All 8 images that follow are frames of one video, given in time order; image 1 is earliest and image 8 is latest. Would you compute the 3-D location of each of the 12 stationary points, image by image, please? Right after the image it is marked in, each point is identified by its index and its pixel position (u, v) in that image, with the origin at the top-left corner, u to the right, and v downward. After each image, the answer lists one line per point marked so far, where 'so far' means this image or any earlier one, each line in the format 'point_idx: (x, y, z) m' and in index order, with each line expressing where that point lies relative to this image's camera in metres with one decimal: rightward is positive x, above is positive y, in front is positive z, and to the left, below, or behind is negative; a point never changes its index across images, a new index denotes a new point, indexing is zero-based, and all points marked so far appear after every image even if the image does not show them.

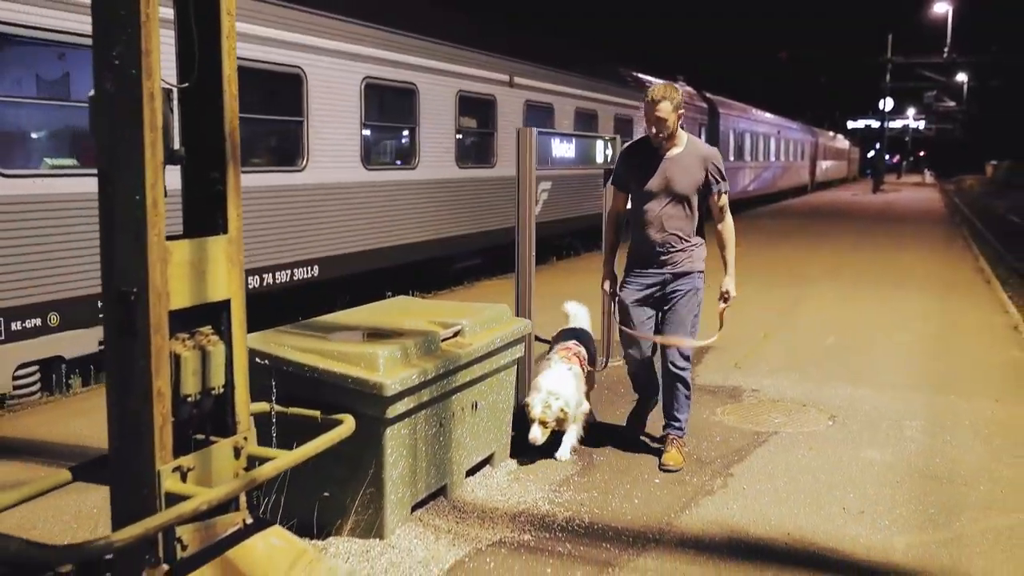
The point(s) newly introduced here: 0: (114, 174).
0: (-1.1, +0.3, +2.8) m
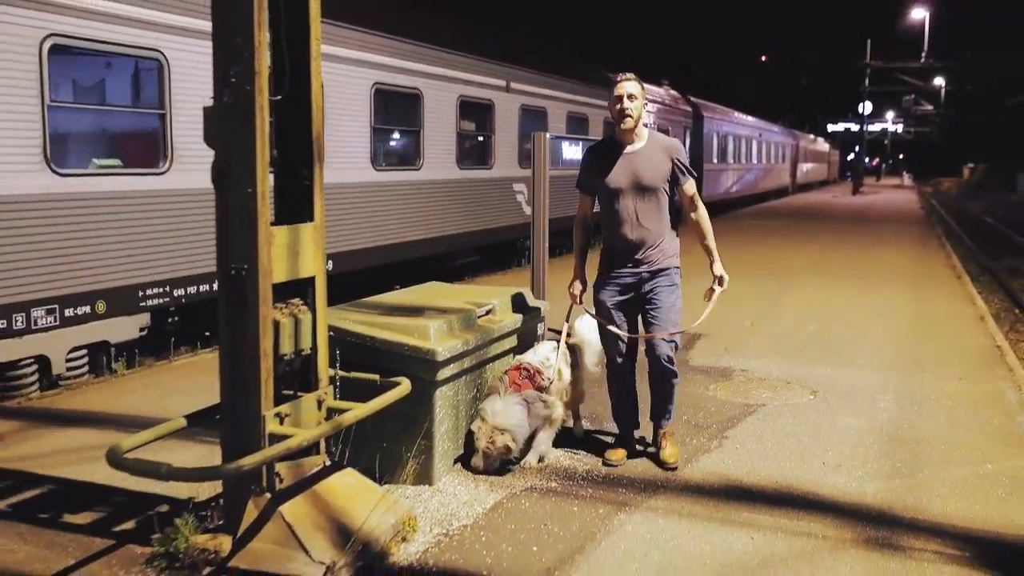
0: (-0.9, +0.4, +3.4) m
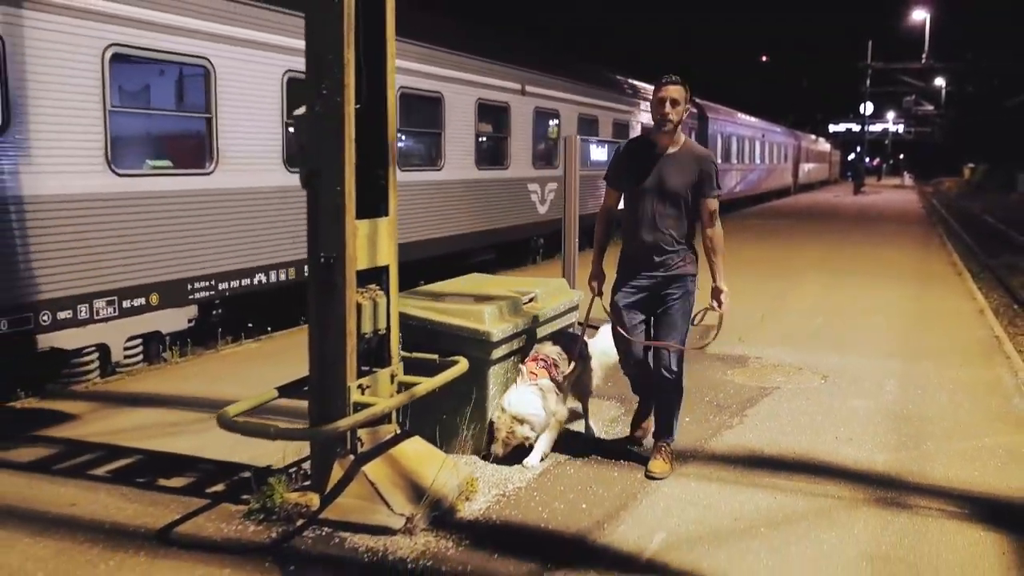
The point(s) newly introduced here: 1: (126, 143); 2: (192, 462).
0: (-0.7, +0.5, +3.9) m
1: (-2.8, +1.1, +7.5) m
2: (-1.5, -0.8, +4.8) m
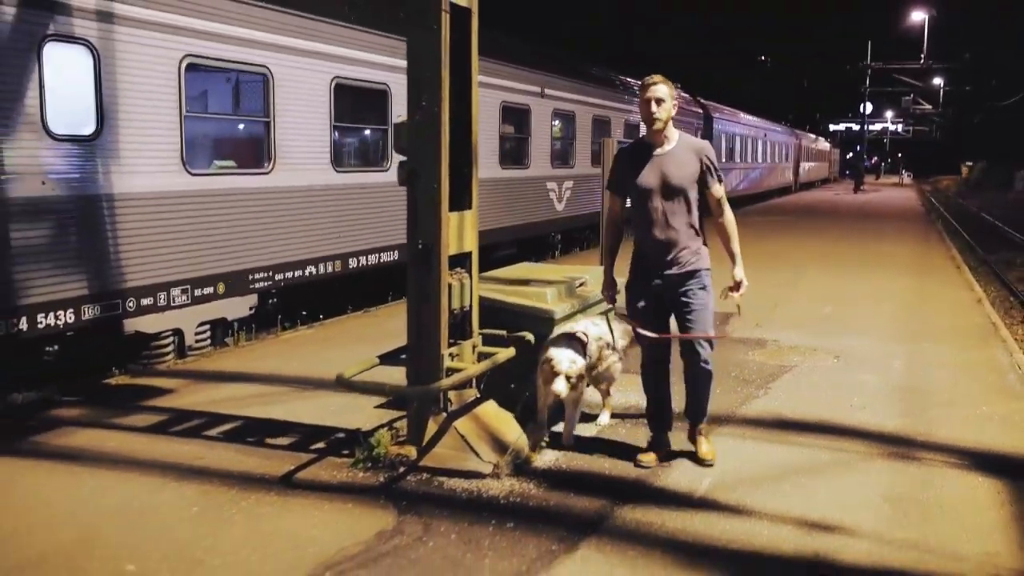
0: (-0.4, +0.5, +4.6) m
1: (-2.5, +1.1, +8.2) m
2: (-1.2, -0.7, +5.6) m
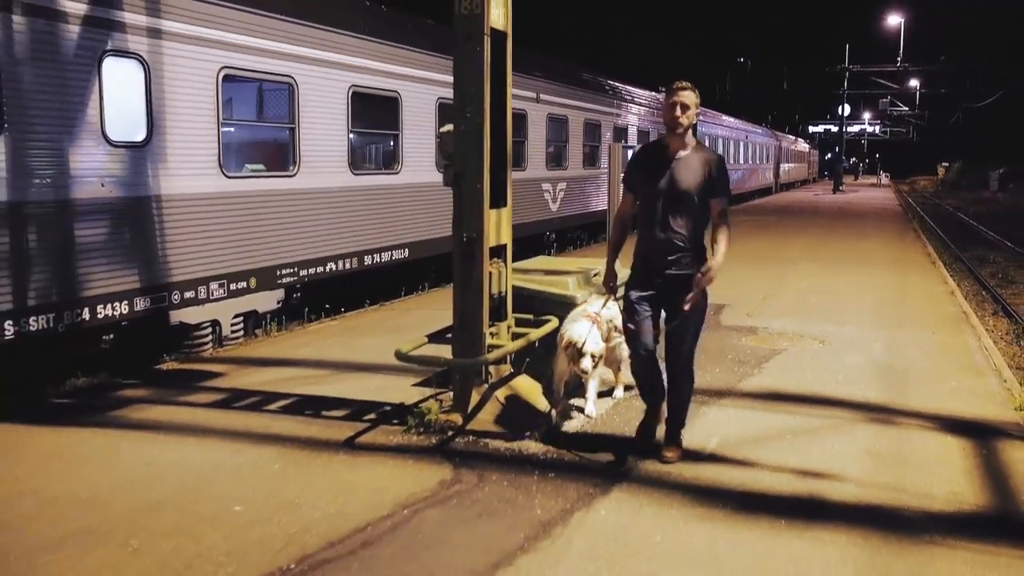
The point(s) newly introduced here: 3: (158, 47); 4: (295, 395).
0: (-0.2, +0.6, +5.3) m
1: (-2.4, +1.2, +8.9) m
2: (-1.1, -0.7, +6.2) m
3: (-2.7, +1.8, +7.8) m
4: (-1.4, -0.7, +6.4) m
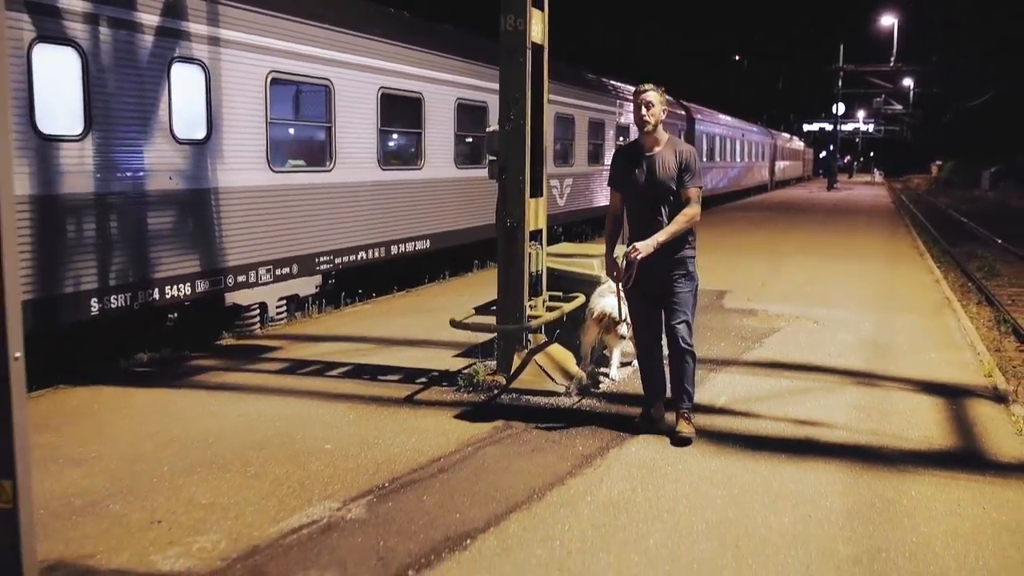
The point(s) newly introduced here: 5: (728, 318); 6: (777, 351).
0: (0.0, +0.7, +6.2) m
1: (-2.2, +1.3, +9.7) m
2: (-0.8, -0.6, +7.1) m
3: (-2.5, +2.0, +8.6) m
4: (-1.1, -0.5, +7.2) m
5: (+2.0, -0.3, +9.4) m
6: (+2.0, -0.5, +7.7) m
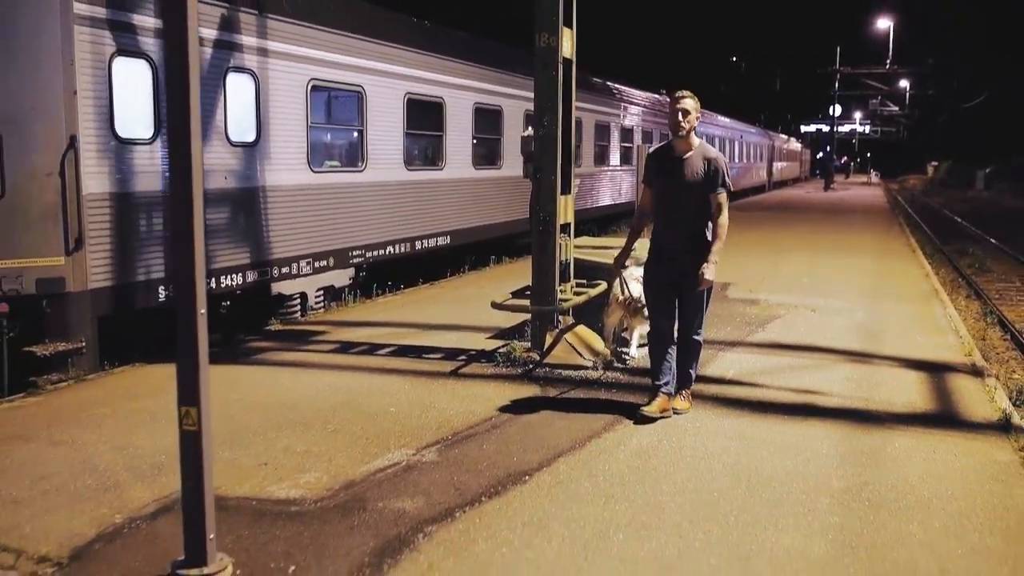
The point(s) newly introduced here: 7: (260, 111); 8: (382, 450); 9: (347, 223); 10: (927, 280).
0: (+0.2, +0.8, +7.0) m
1: (-2.0, +1.4, +10.5) m
2: (-0.6, -0.5, +7.9) m
3: (-2.3, +2.1, +9.4) m
4: (-0.9, -0.4, +8.0) m
5: (+2.2, -0.2, +10.2) m
6: (+2.2, -0.4, +8.5) m
7: (-2.3, +1.6, +9.4) m
8: (-0.6, -0.8, +5.0) m
9: (-1.8, +0.7, +11.0) m
10: (+5.3, +0.1, +13.2) m
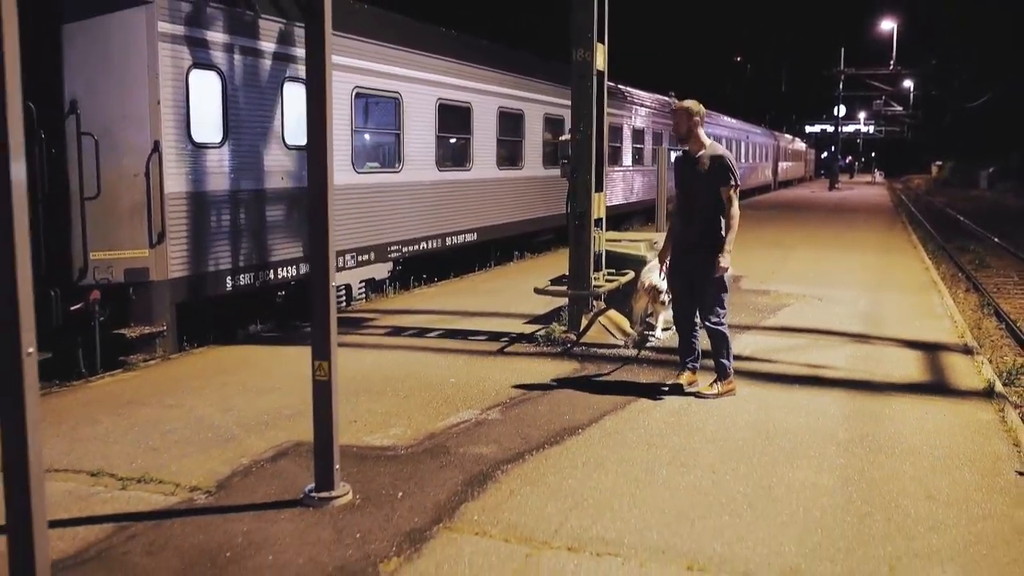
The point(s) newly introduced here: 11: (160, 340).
0: (+0.5, +0.9, +7.8) m
1: (-1.7, +1.5, +11.3) m
2: (-0.3, -0.4, +8.7) m
3: (-1.9, +2.1, +10.2) m
4: (-0.6, -0.4, +8.9) m
5: (+2.5, -0.1, +11.0) m
6: (+2.5, -0.3, +9.3) m
7: (-2.0, +1.7, +10.2) m
8: (-0.3, -0.7, +5.9) m
9: (-1.5, +0.8, +11.8) m
10: (+5.6, +0.2, +14.0) m
11: (-2.9, -0.4, +8.3) m
